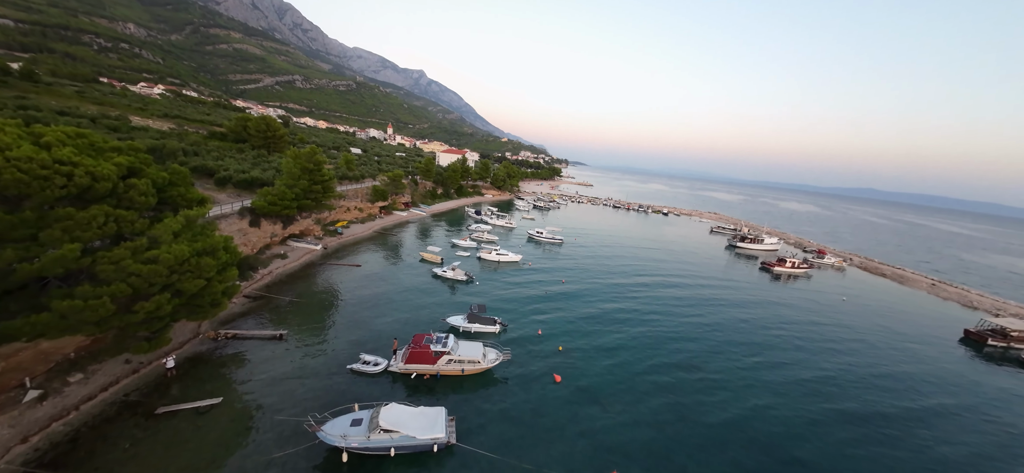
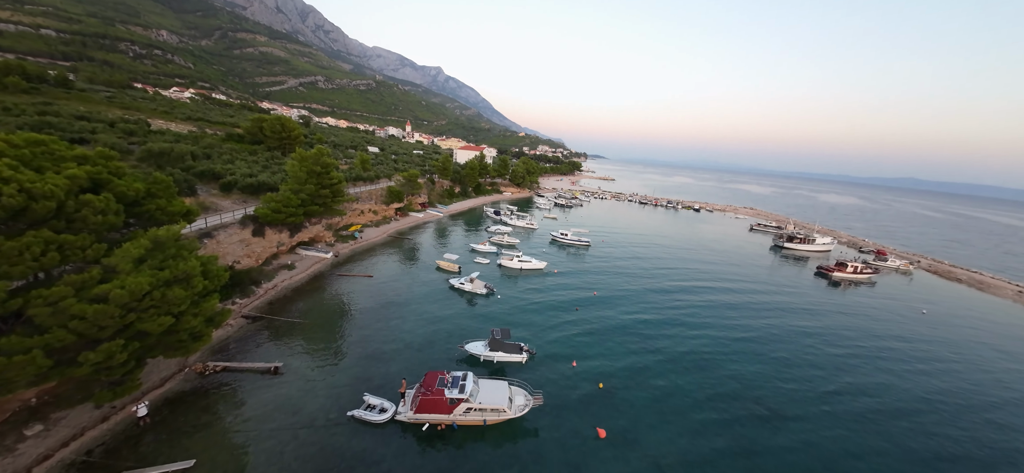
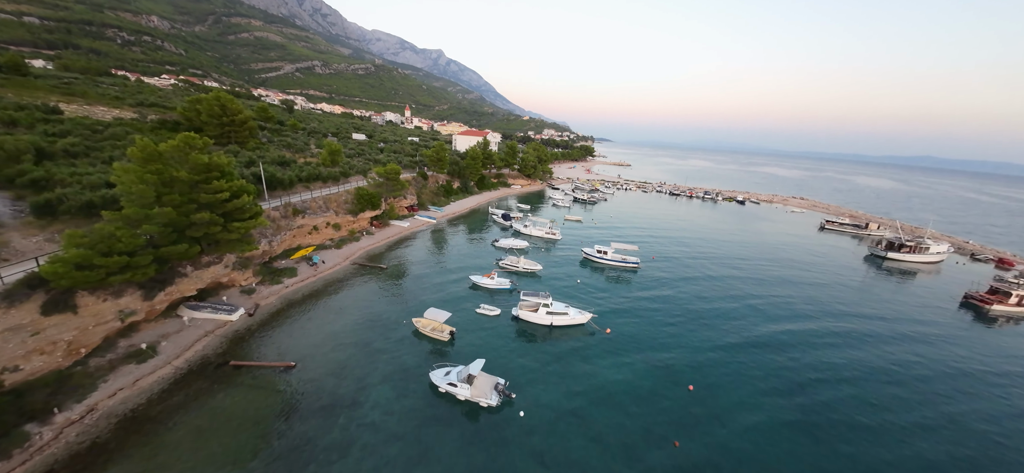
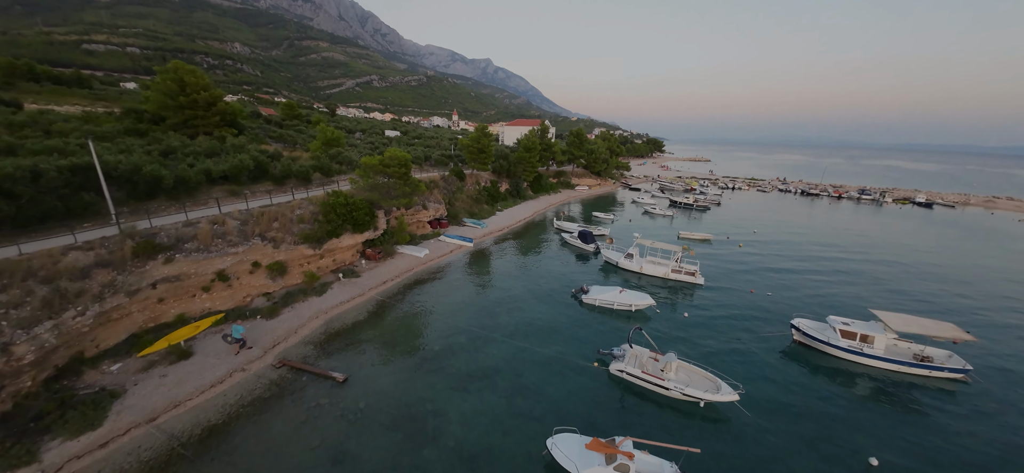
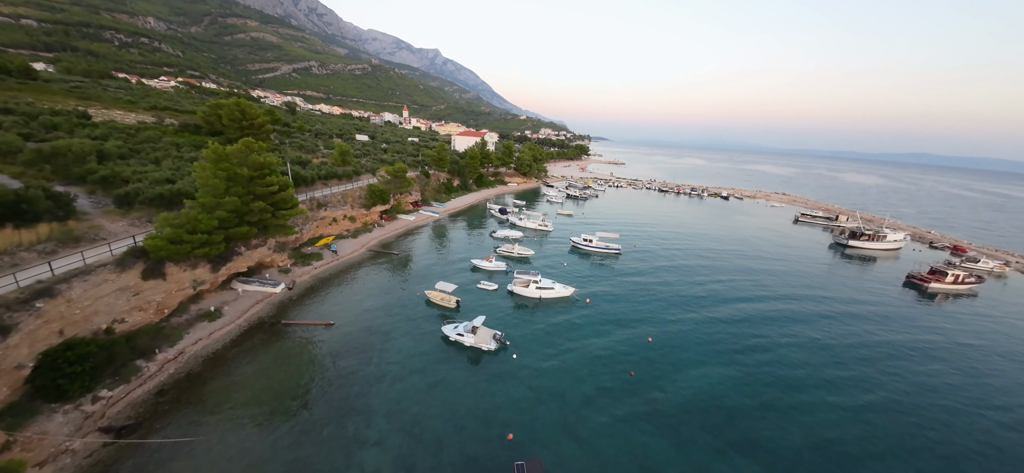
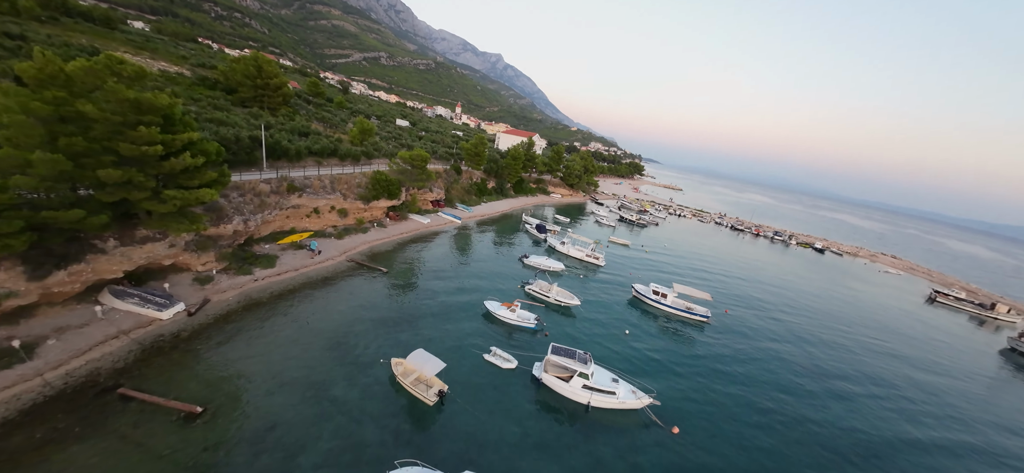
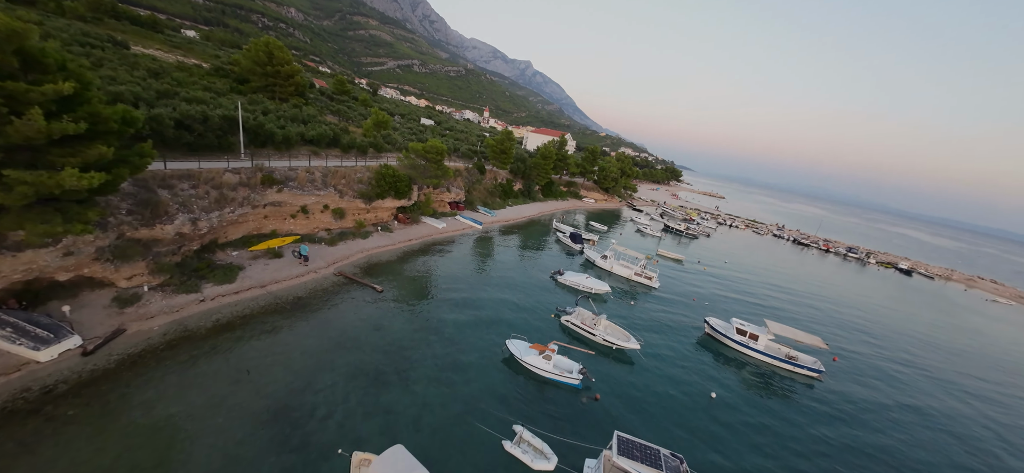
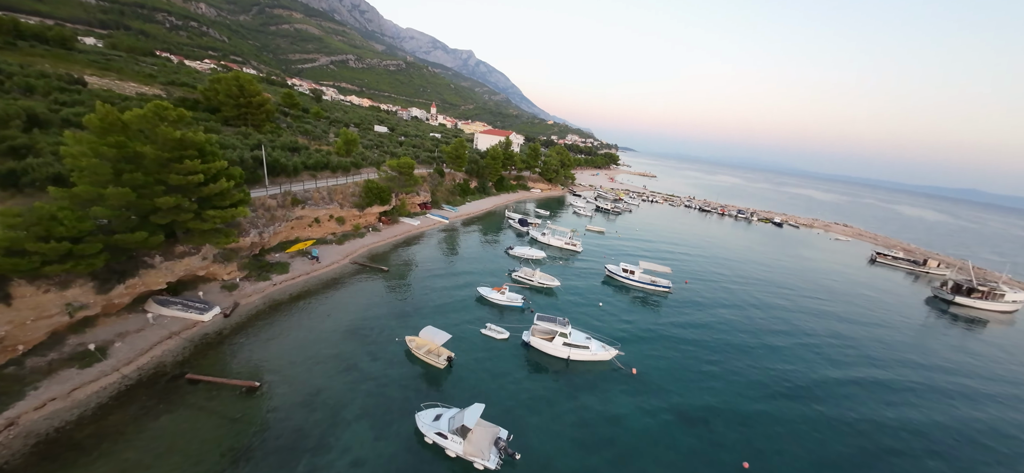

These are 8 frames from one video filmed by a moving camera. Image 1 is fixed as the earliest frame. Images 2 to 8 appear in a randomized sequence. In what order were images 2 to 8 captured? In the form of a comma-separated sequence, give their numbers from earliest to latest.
2, 5, 3, 8, 6, 7, 4
